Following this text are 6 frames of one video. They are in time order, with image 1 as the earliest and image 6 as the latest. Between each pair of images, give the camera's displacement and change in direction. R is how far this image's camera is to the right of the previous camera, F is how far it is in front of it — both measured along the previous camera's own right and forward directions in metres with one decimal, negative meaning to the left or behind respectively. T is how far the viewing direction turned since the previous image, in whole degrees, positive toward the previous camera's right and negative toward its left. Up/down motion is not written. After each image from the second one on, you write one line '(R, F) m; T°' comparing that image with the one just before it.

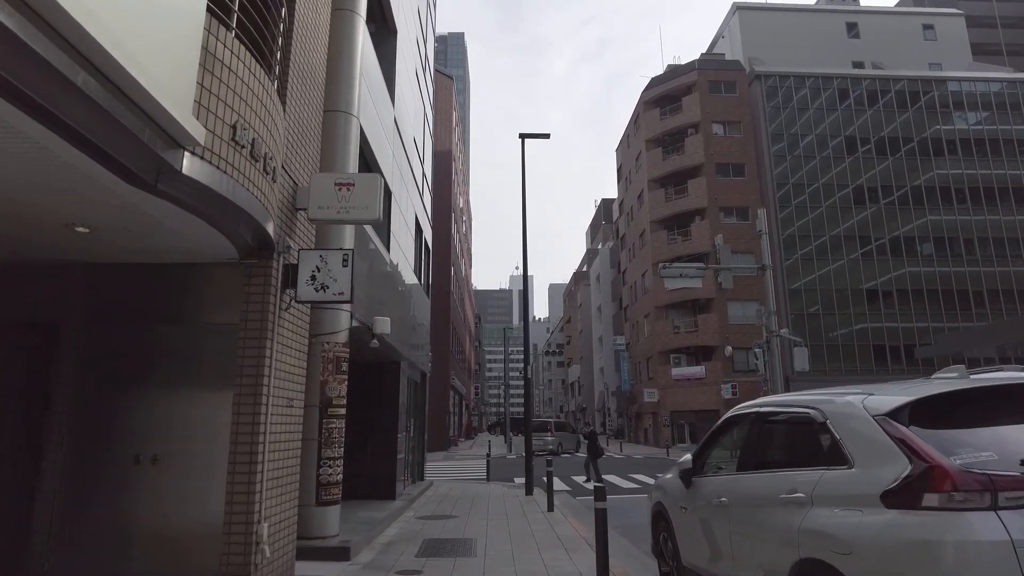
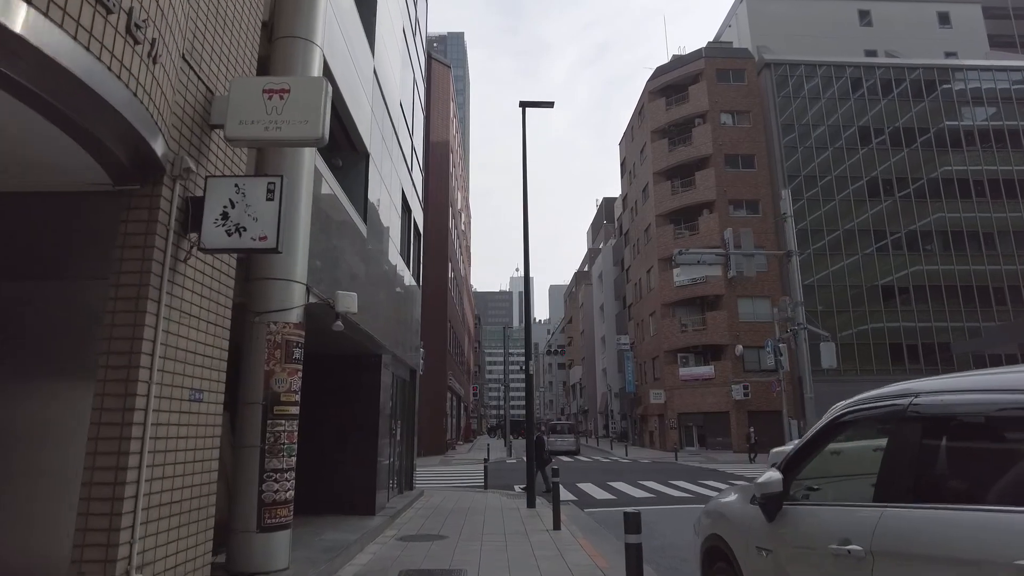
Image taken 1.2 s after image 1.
(0.0, +1.9) m; 0°
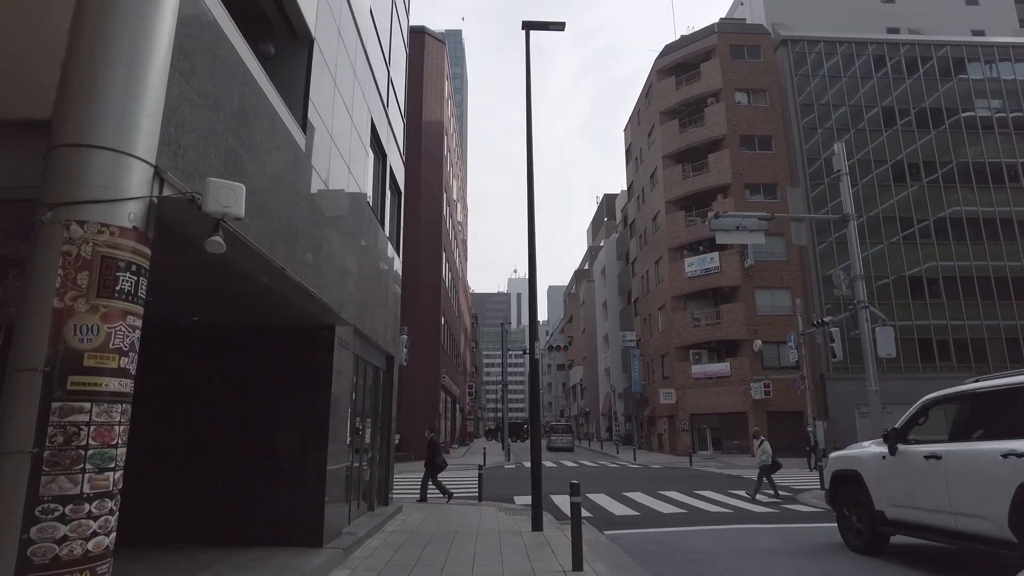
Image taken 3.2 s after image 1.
(-0.1, +3.1) m; 0°
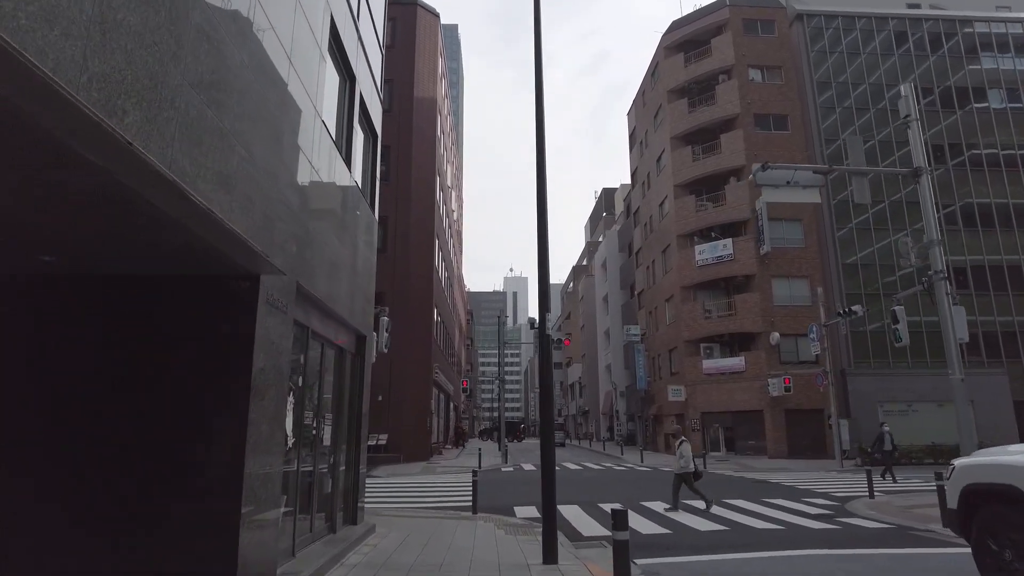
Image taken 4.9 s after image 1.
(-0.1, +2.7) m; 0°
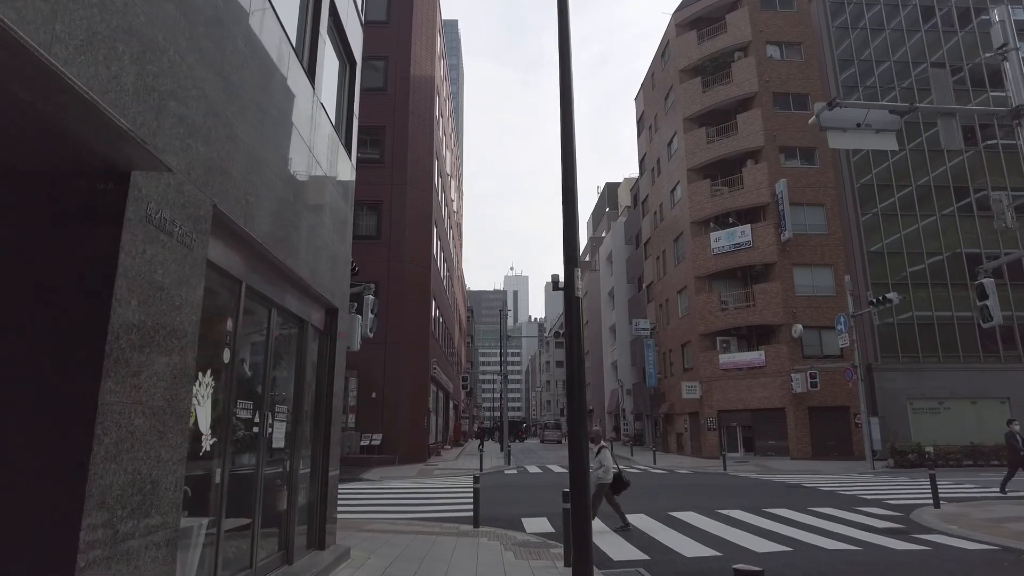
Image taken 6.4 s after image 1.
(-0.2, +2.3) m; 0°
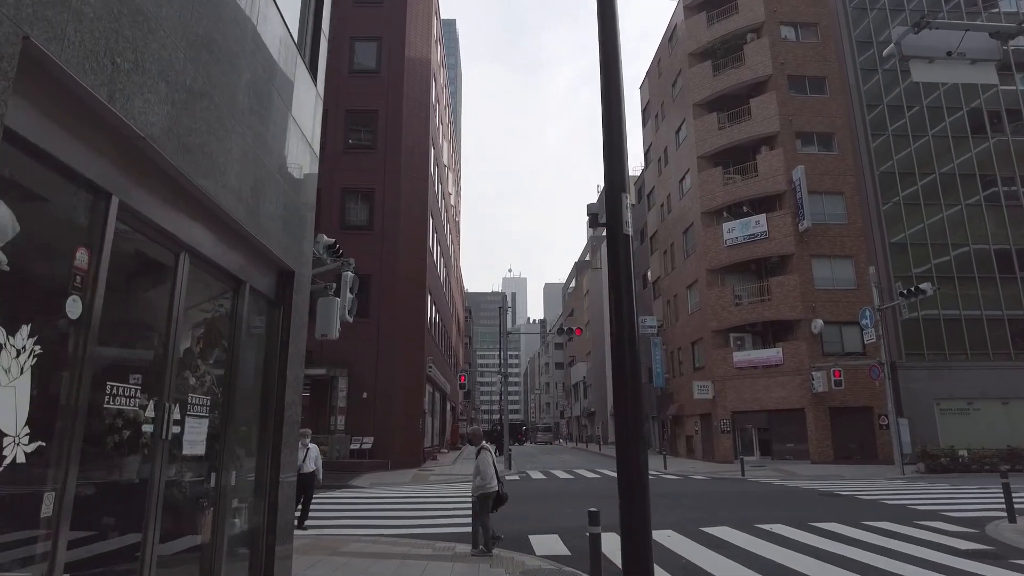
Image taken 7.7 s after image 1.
(-0.1, +2.0) m; 0°
